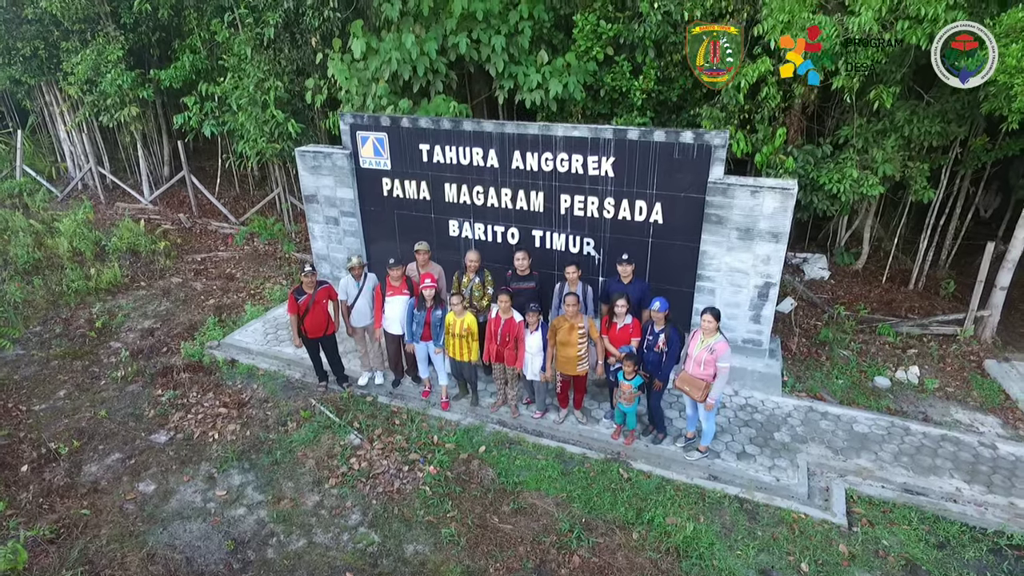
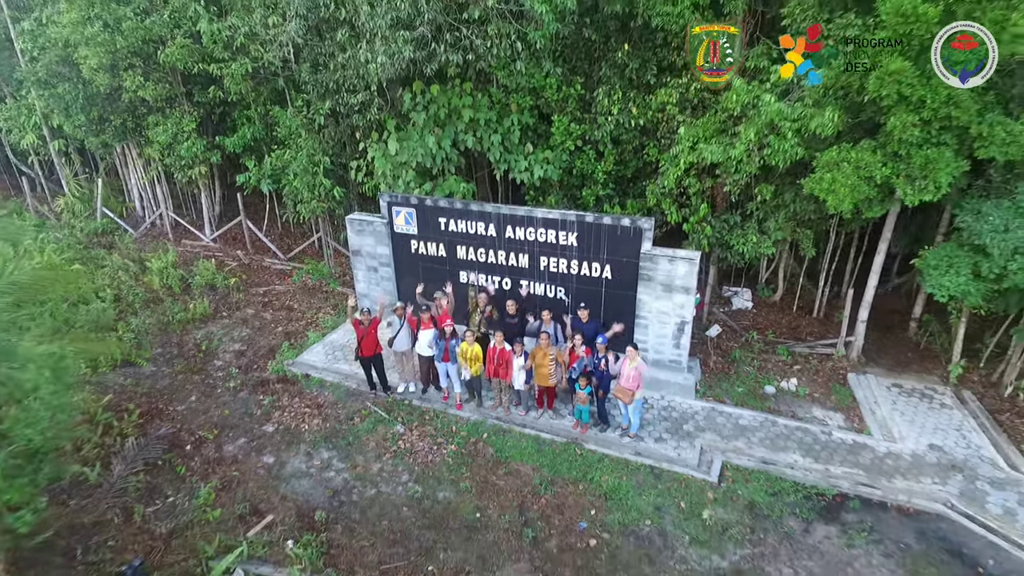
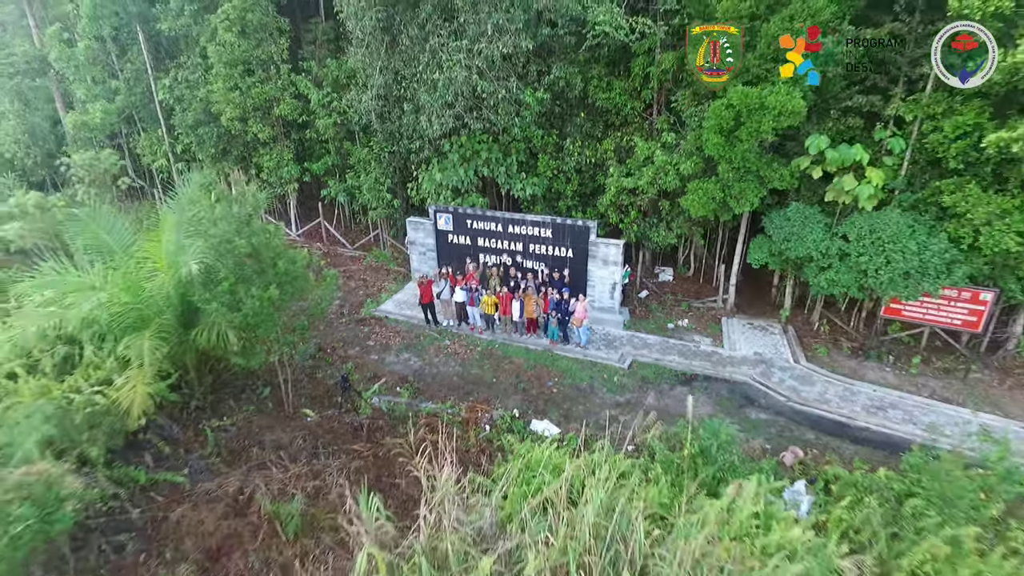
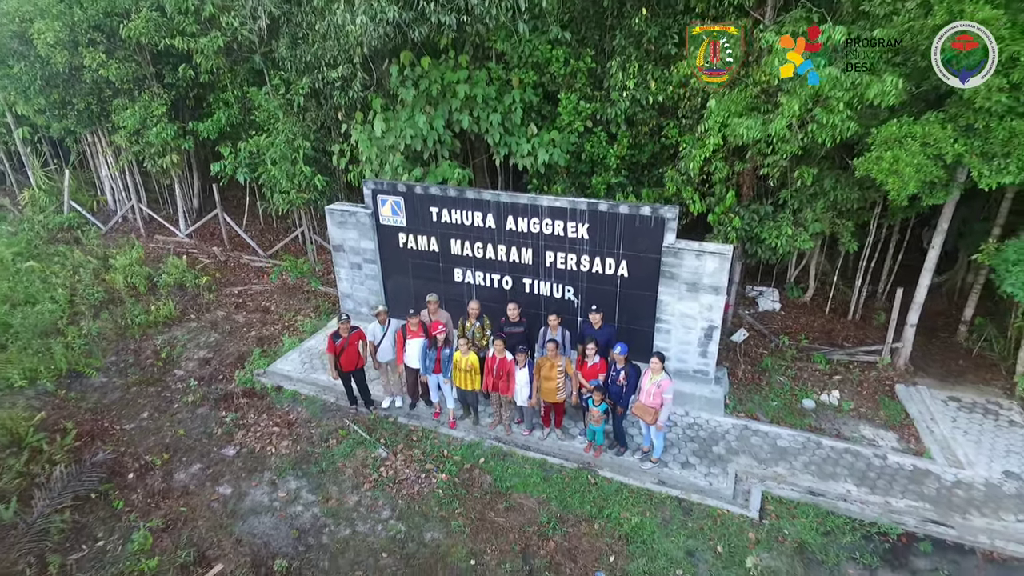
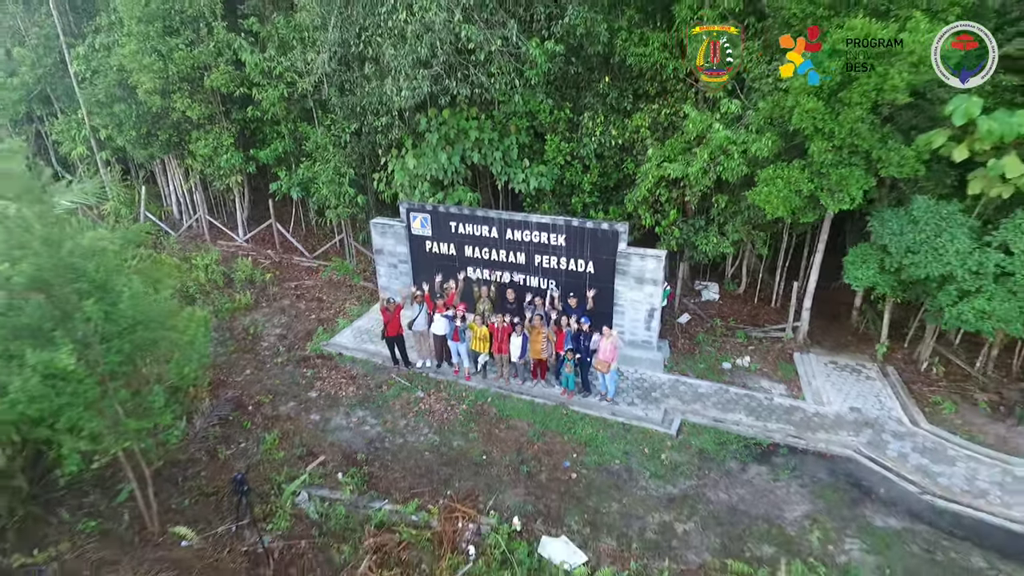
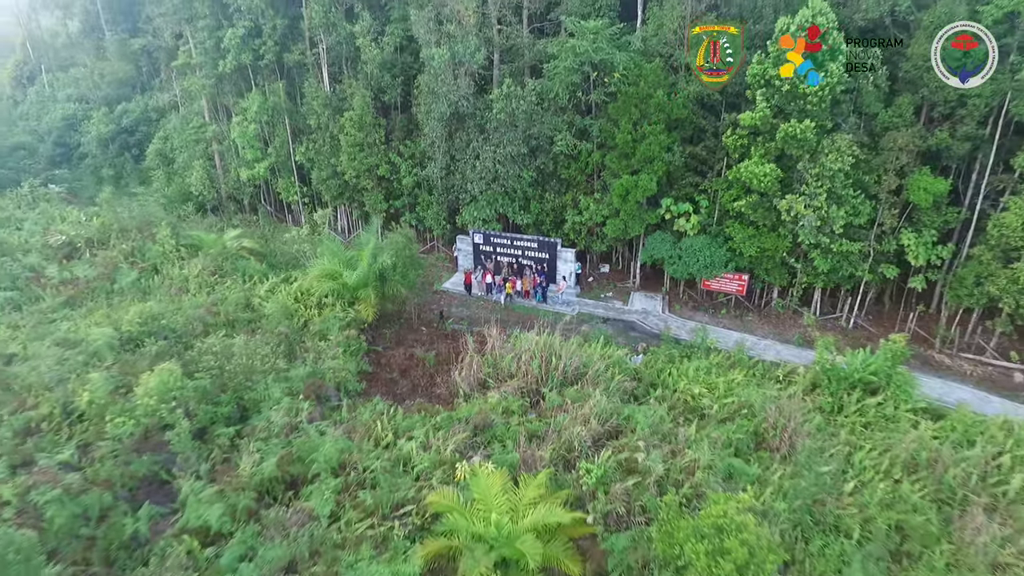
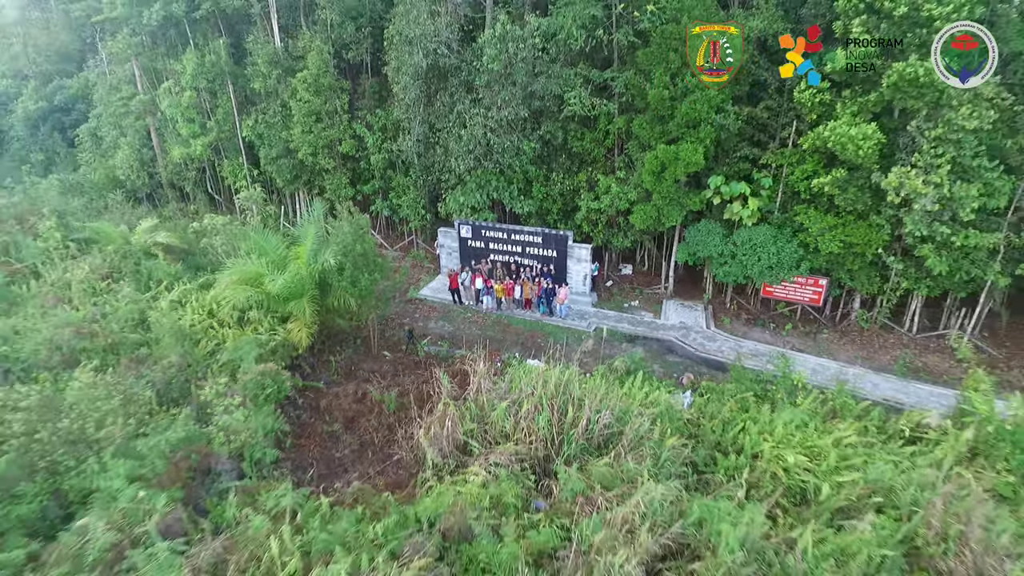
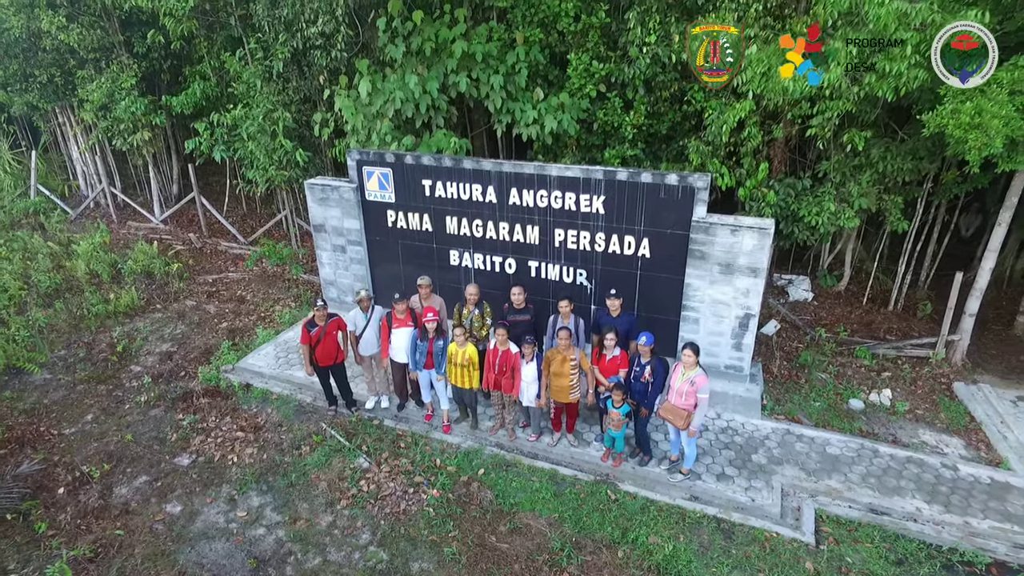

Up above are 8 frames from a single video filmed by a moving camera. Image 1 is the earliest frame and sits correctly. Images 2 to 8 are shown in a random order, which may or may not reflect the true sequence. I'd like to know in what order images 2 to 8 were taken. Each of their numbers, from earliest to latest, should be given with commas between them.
8, 4, 2, 5, 3, 7, 6
